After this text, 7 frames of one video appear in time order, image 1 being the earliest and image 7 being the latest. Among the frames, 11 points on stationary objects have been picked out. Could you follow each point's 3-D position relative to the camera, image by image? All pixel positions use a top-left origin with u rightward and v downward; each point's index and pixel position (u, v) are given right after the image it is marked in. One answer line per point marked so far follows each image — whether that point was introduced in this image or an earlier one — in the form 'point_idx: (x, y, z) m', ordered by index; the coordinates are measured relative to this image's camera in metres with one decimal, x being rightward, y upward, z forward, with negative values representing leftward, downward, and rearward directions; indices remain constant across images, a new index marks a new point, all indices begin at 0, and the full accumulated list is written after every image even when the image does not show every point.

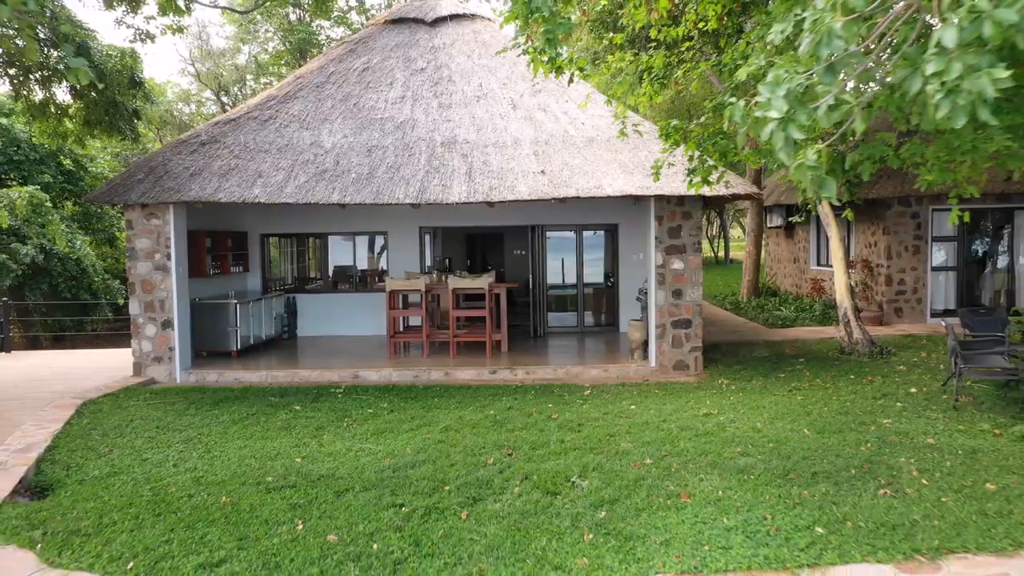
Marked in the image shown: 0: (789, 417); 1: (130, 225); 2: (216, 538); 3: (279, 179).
0: (+1.6, -0.8, +7.1) m
1: (-3.2, +0.5, +9.9) m
2: (-1.1, -0.9, +4.4) m
3: (-1.9, +0.9, +9.5) m
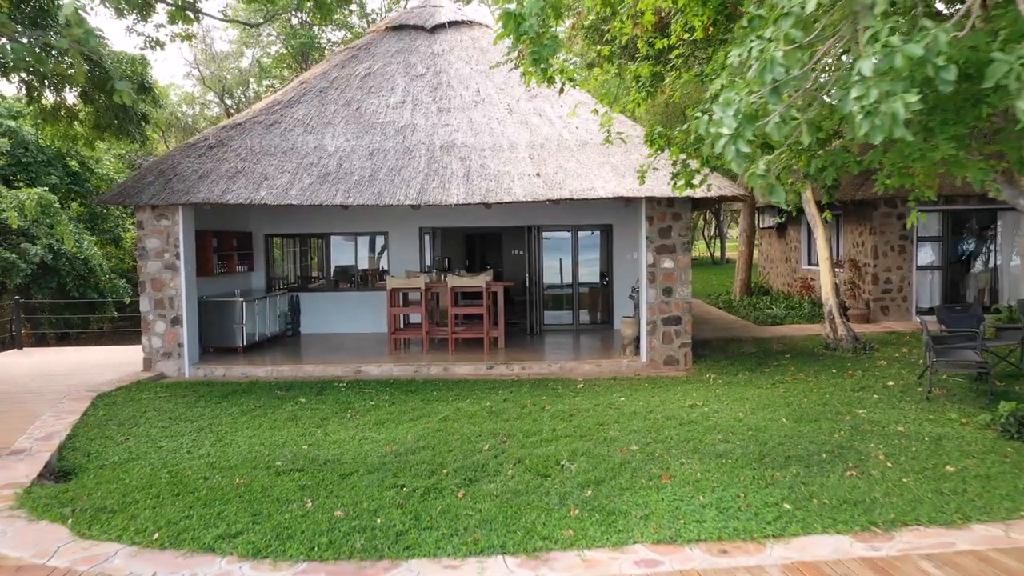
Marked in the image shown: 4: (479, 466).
0: (+1.6, -0.7, +7.5) m
1: (-3.2, +0.5, +10.2) m
2: (-1.1, -0.9, +4.8) m
3: (-1.9, +0.9, +9.9) m
4: (-0.2, -0.9, +5.7) m
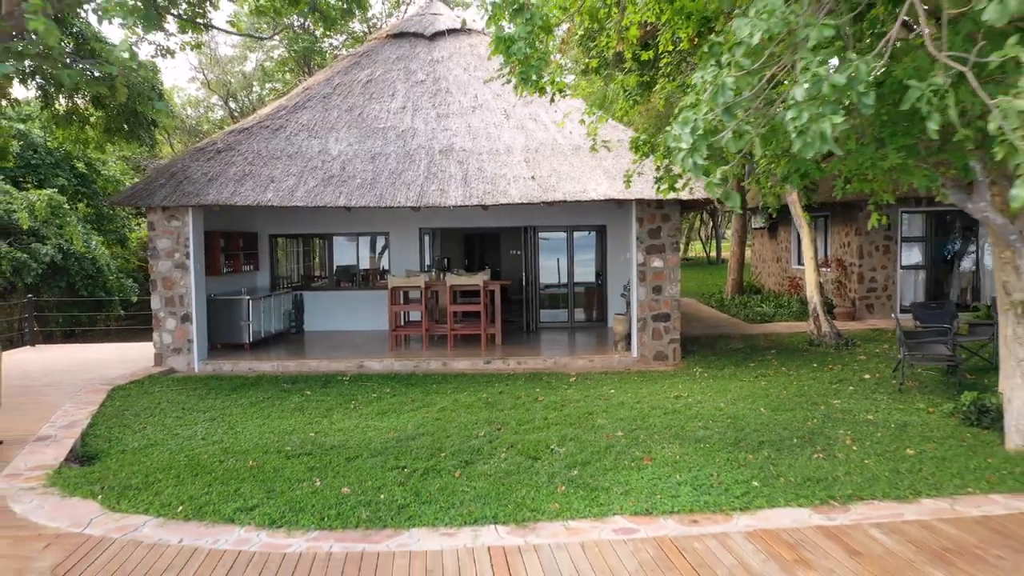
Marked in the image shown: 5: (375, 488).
0: (+1.6, -0.7, +7.9) m
1: (-3.2, +0.6, +10.7) m
2: (-1.2, -0.9, +5.3) m
3: (-1.9, +0.9, +10.4) m
4: (-0.2, -0.8, +6.2) m
5: (-0.6, -0.9, +5.3) m
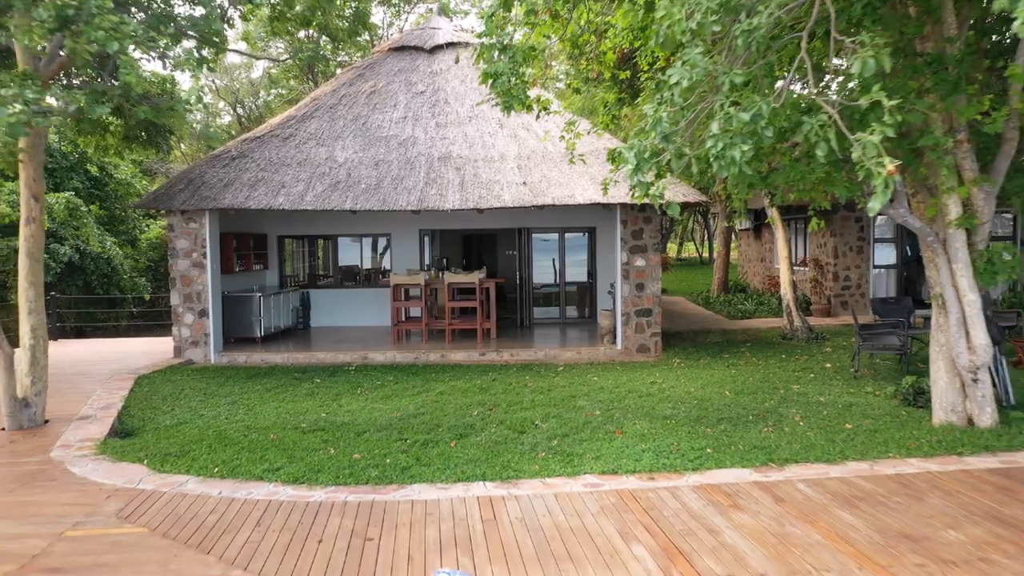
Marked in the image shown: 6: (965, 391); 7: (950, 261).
0: (+1.5, -0.7, +8.8) m
1: (-3.3, +0.6, +11.5) m
2: (-1.2, -0.9, +6.1) m
3: (-2.0, +0.9, +11.2) m
4: (-0.3, -0.8, +7.0) m
5: (-0.7, -0.9, +6.1) m
6: (+2.4, -0.6, +6.3) m
7: (+2.2, +0.1, +6.1) m
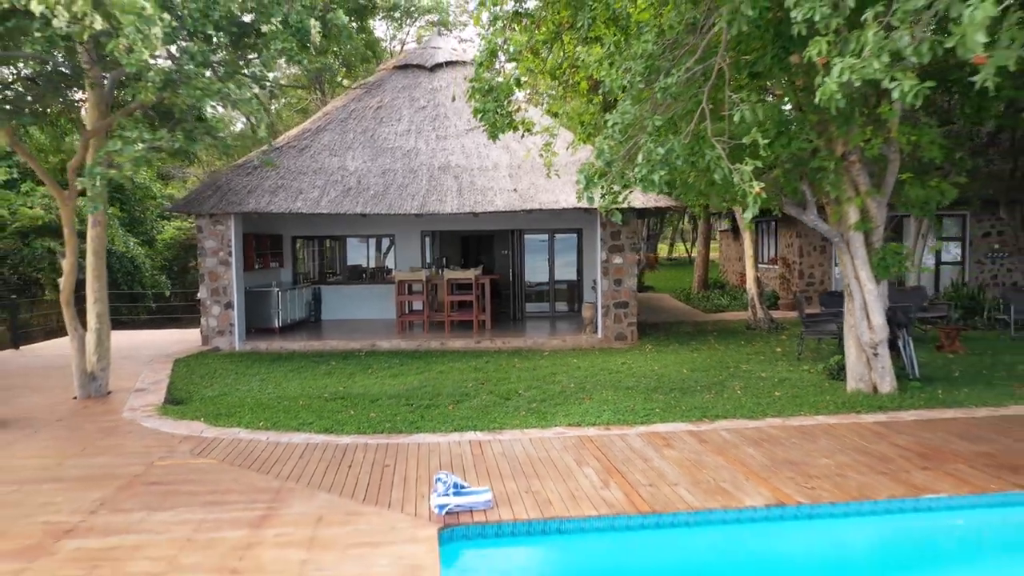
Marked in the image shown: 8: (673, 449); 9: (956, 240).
0: (+1.4, -0.7, +10.2) m
1: (-3.4, +0.6, +13.0) m
2: (-1.3, -0.8, +7.5) m
3: (-2.1, +1.0, +12.6) m
4: (-0.3, -0.8, +8.5) m
5: (-0.8, -0.8, +7.6) m
6: (+2.3, -0.5, +7.8) m
7: (+2.1, +0.2, +7.5) m
8: (+0.8, -0.8, +6.2) m
9: (+5.8, +0.6, +15.5) m
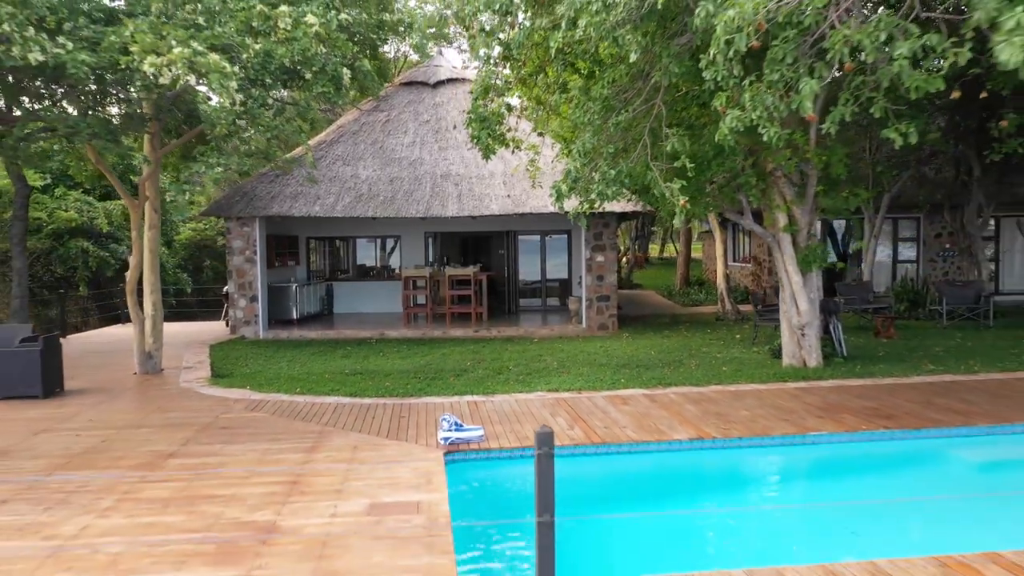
0: (+1.4, -0.6, +11.8) m
1: (-3.4, +0.7, +14.6) m
2: (-1.4, -0.7, +9.1) m
3: (-2.2, +1.0, +14.2) m
4: (-0.4, -0.7, +10.1) m
5: (-0.8, -0.7, +9.2) m
6: (+2.3, -0.4, +9.4) m
7: (+2.1, +0.3, +9.1) m
8: (+0.8, -0.8, +7.8) m
9: (+5.7, +0.7, +17.1) m
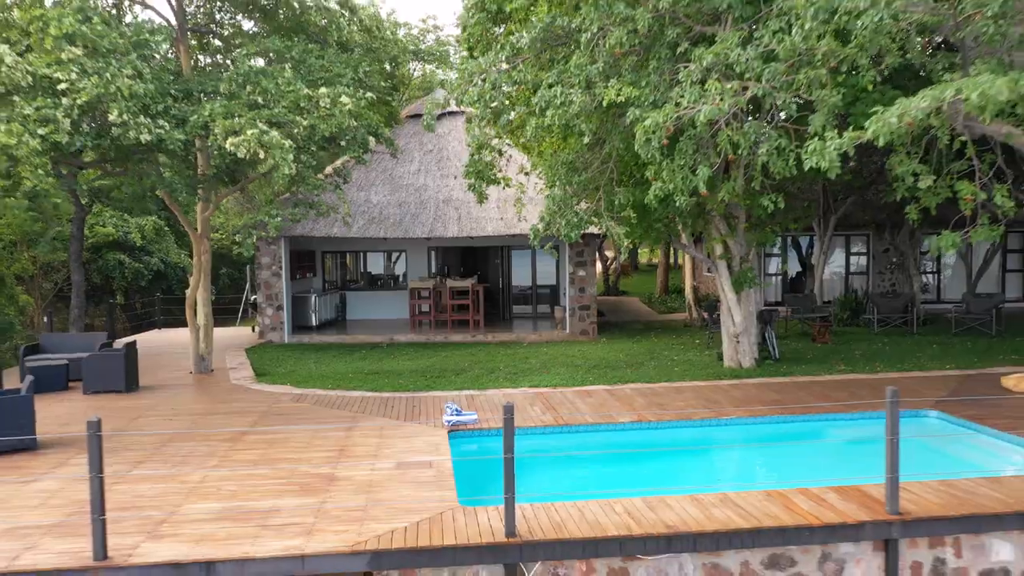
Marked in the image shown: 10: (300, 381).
0: (+1.3, -0.7, +13.9) m
1: (-3.5, +0.5, +16.7) m
2: (-1.5, -0.9, +11.3) m
3: (-2.2, +0.9, +16.4) m
4: (-0.5, -0.8, +12.2) m
5: (-0.9, -0.9, +11.3) m
6: (+2.2, -0.6, +11.5) m
7: (+2.0, +0.1, +11.3) m
8: (+0.7, -0.9, +9.9) m
9: (+5.6, +0.5, +19.3) m
10: (-2.1, -0.9, +11.5) m
